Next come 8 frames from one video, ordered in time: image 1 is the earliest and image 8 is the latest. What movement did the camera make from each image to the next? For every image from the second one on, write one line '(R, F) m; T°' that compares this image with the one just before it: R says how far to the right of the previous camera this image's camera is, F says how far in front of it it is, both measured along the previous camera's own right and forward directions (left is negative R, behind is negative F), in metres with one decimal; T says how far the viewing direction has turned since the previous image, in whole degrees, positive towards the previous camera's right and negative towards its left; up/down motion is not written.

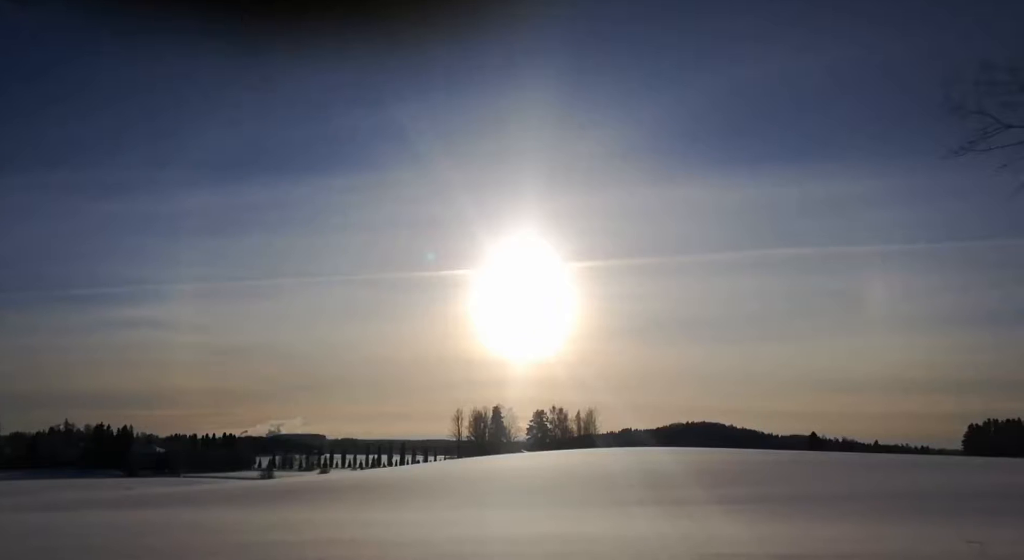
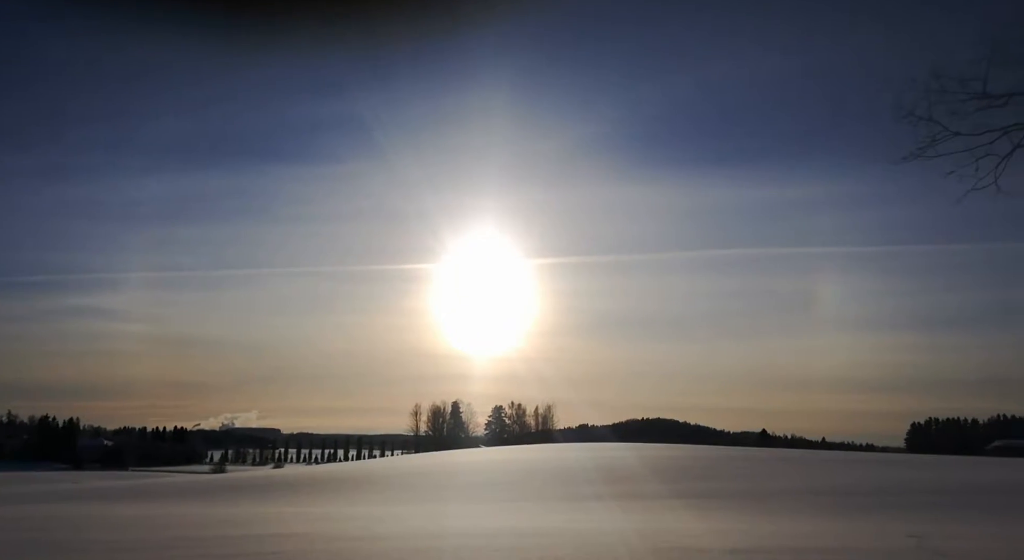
(+0.9, 0.0) m; +2°
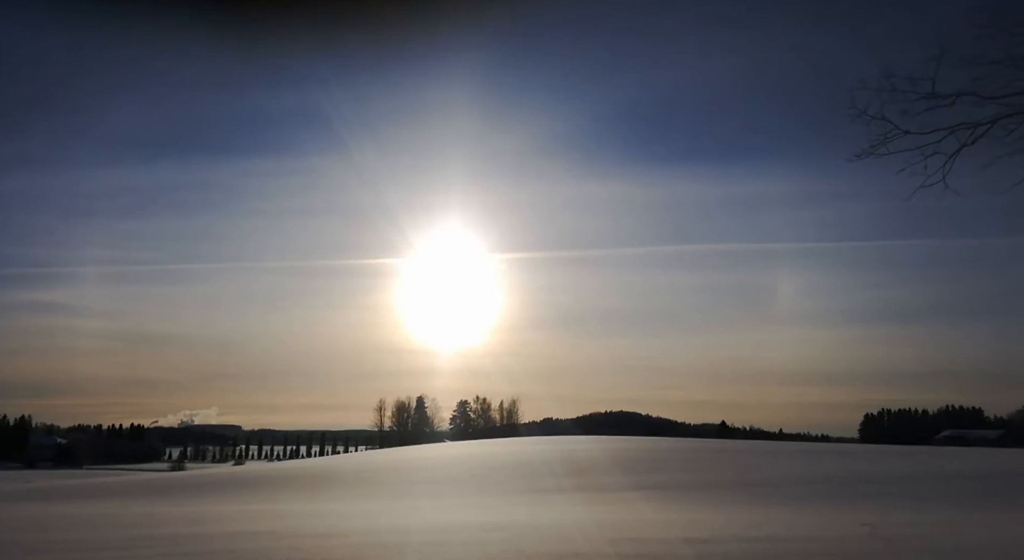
(+0.5, 0.0) m; +2°
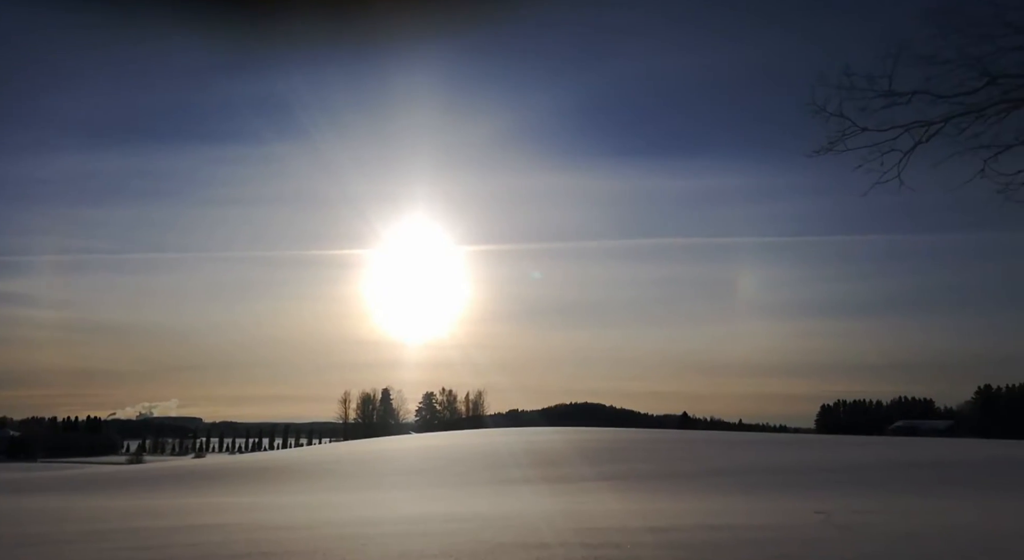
(+0.3, 0.0) m; +2°
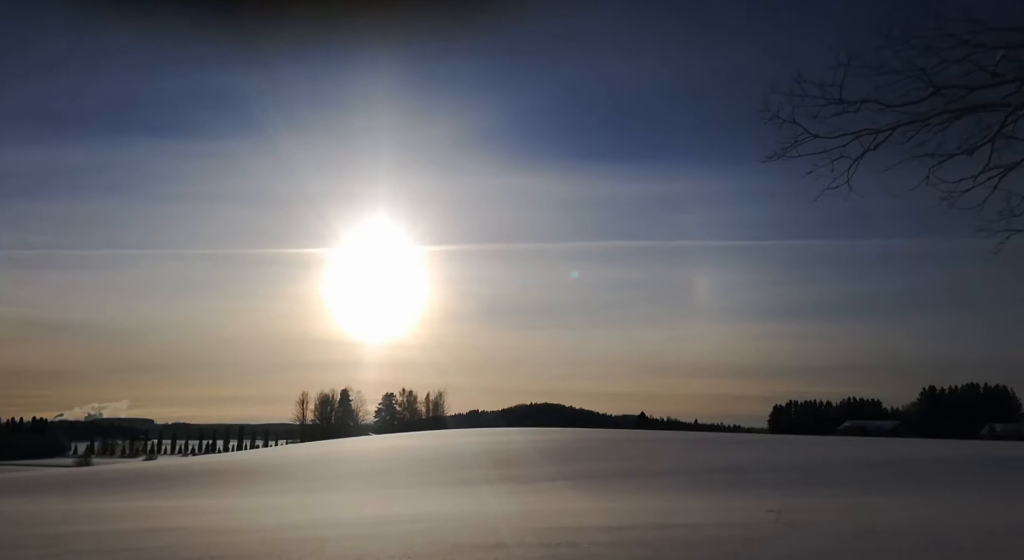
(+0.6, 0.0) m; +3°
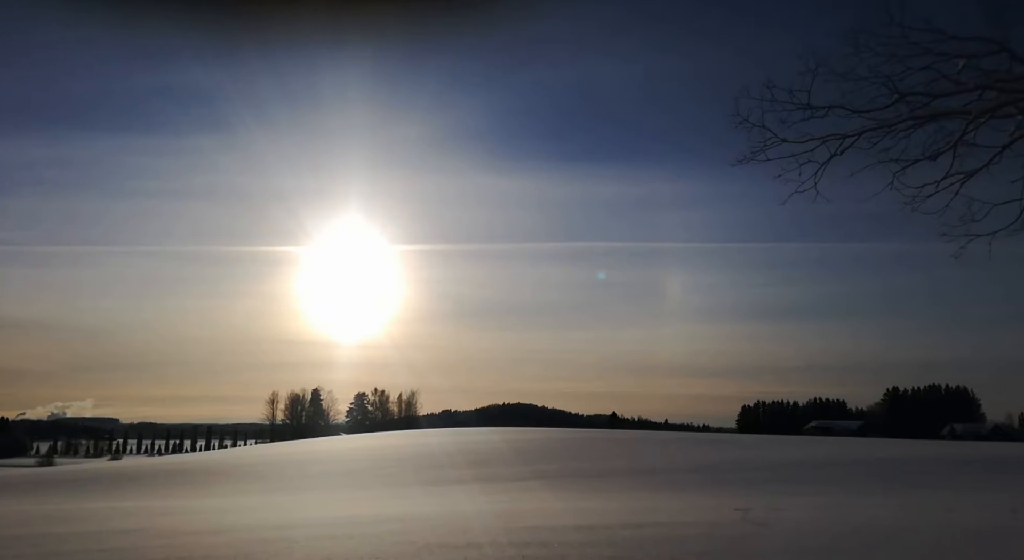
(+0.3, -0.1) m; +2°
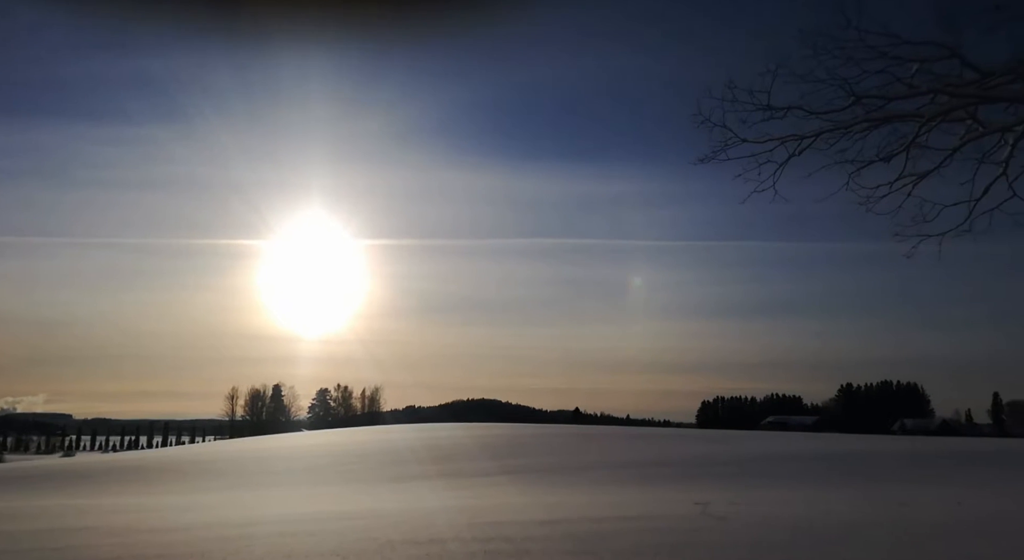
(+0.3, 0.0) m; +3°
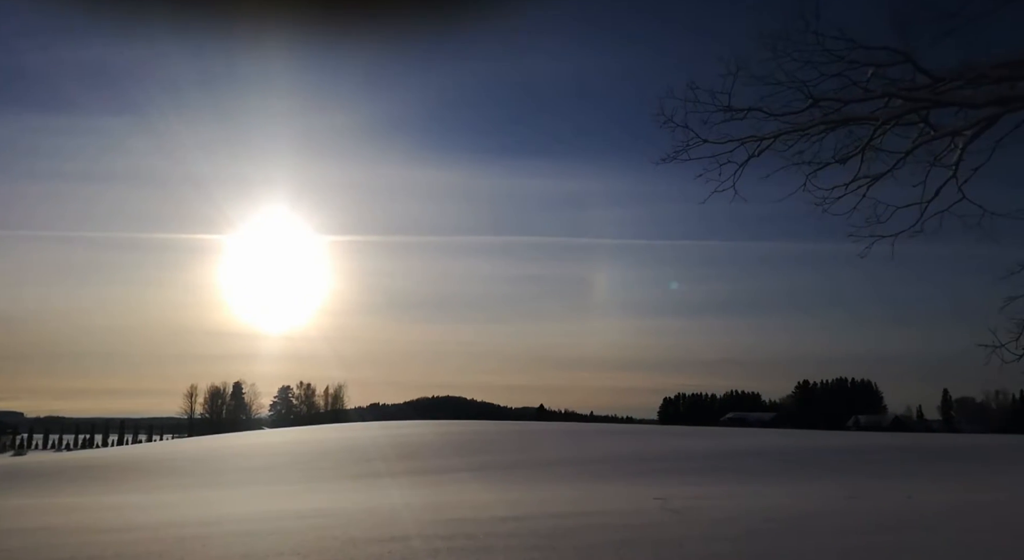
(+0.6, 0.0) m; +2°
